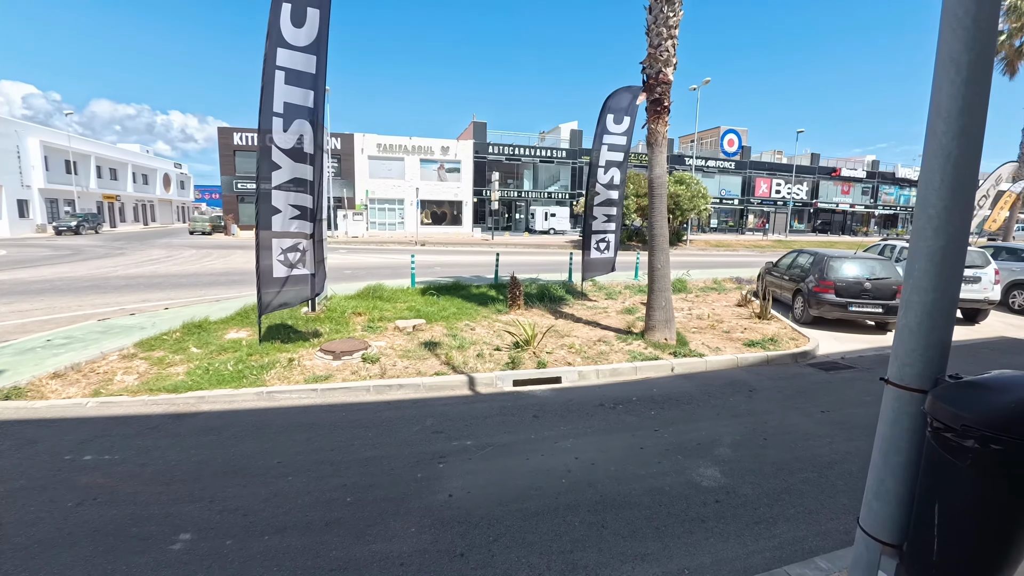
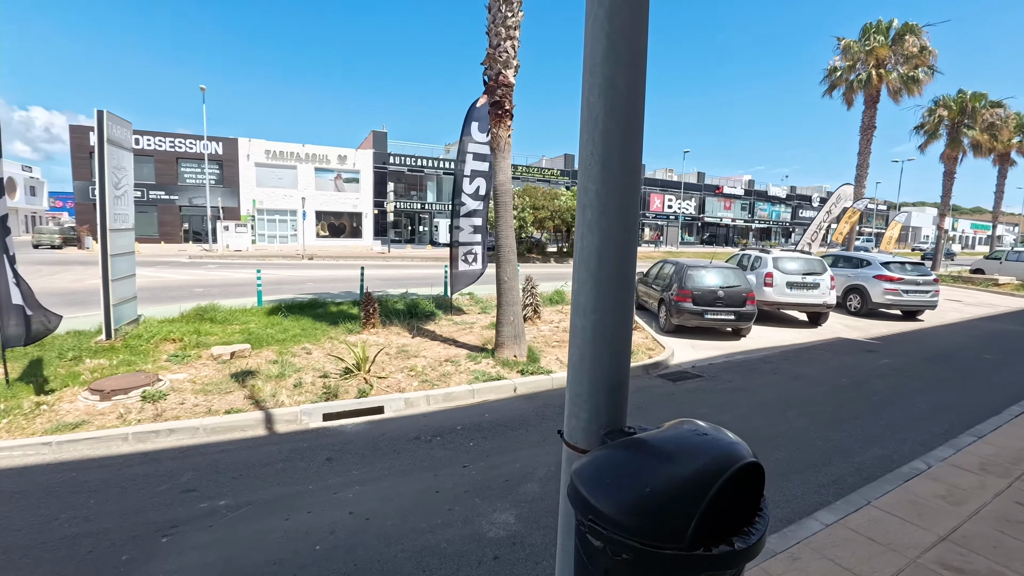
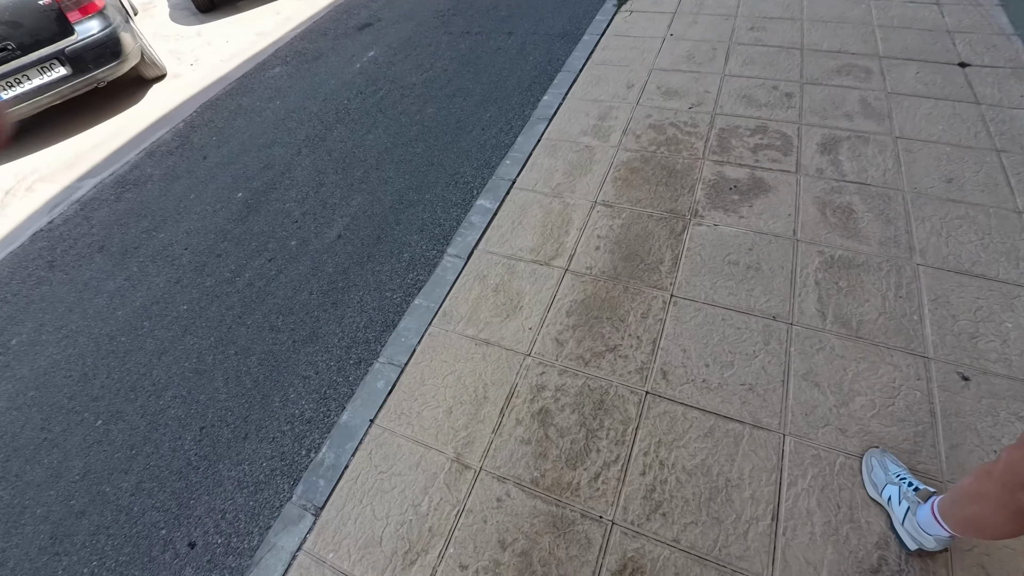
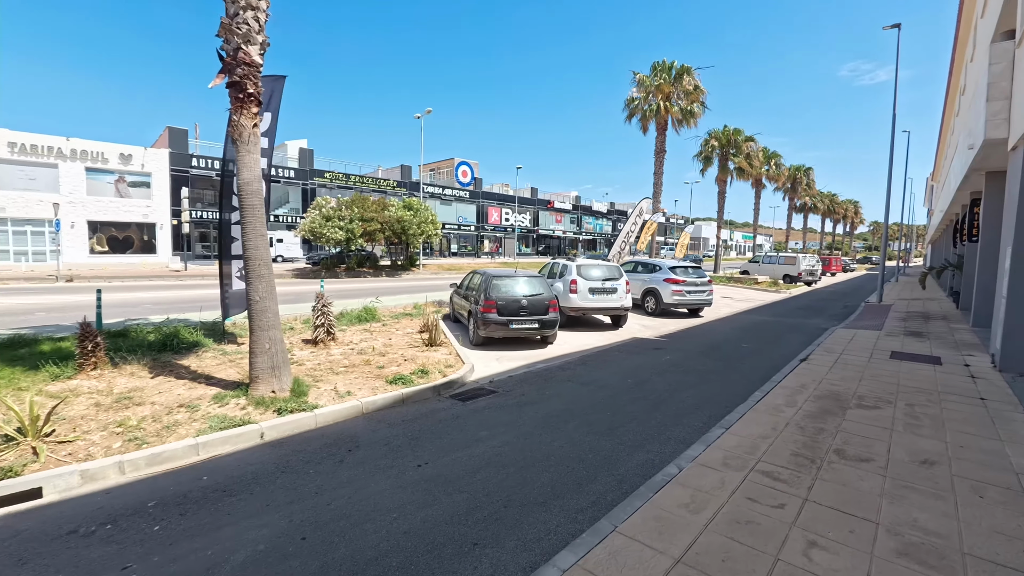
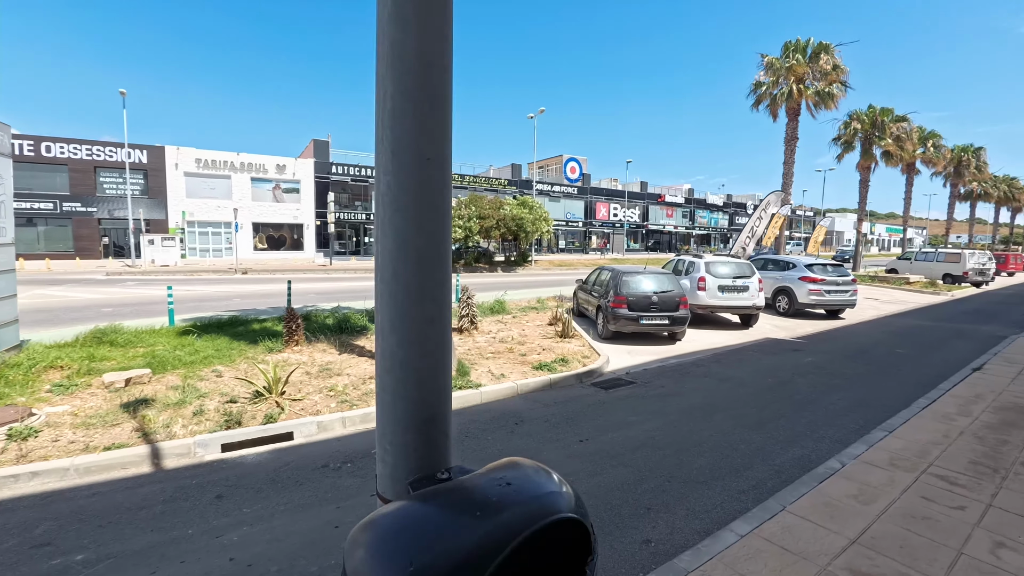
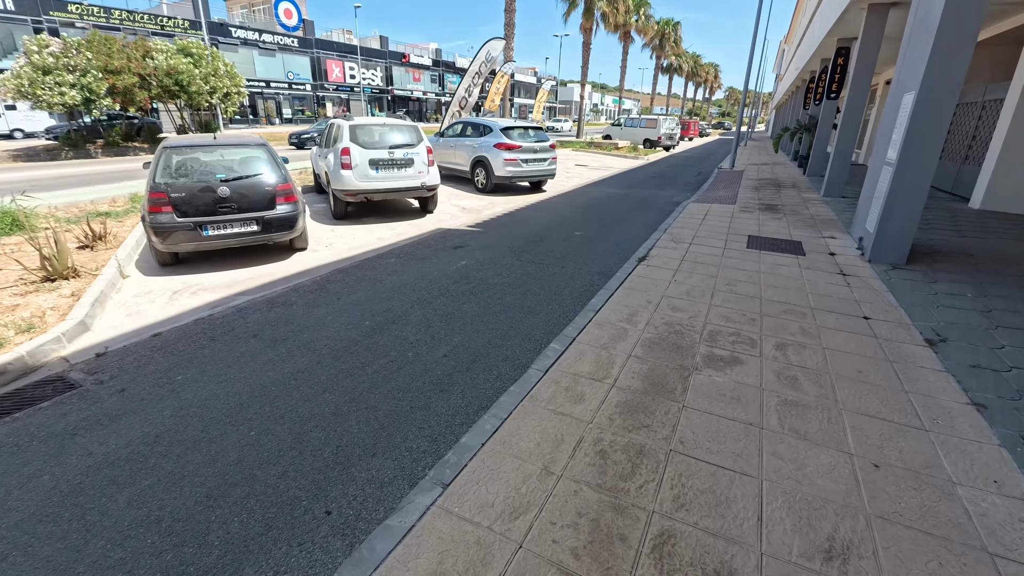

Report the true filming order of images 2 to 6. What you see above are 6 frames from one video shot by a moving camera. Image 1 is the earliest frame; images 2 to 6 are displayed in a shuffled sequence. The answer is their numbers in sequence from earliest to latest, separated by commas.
2, 5, 4, 6, 3
